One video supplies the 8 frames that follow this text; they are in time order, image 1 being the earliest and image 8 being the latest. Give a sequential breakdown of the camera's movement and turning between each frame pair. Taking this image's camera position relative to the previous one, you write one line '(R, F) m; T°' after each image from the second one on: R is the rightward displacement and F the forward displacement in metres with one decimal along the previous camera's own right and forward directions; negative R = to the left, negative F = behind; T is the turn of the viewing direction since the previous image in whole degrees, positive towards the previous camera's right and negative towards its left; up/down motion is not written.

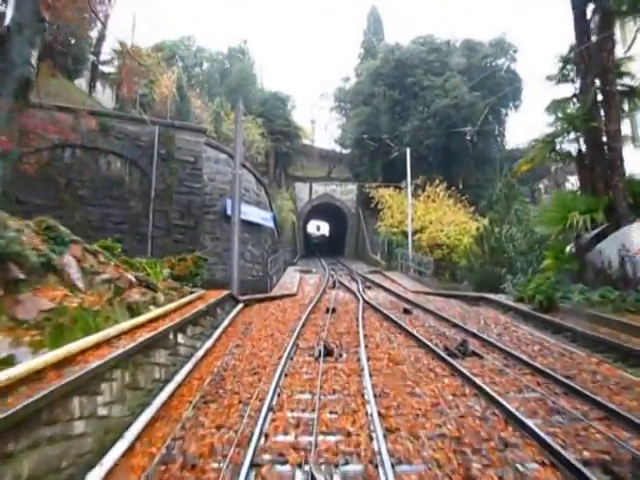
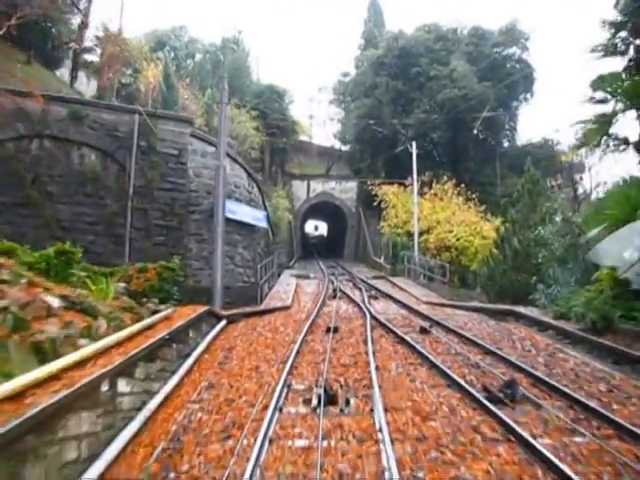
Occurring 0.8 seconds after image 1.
(0.0, +2.3) m; 0°
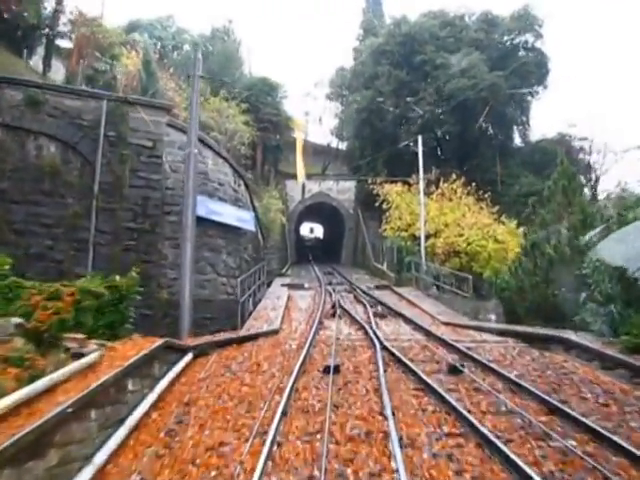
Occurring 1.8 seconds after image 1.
(0.0, +2.7) m; 0°
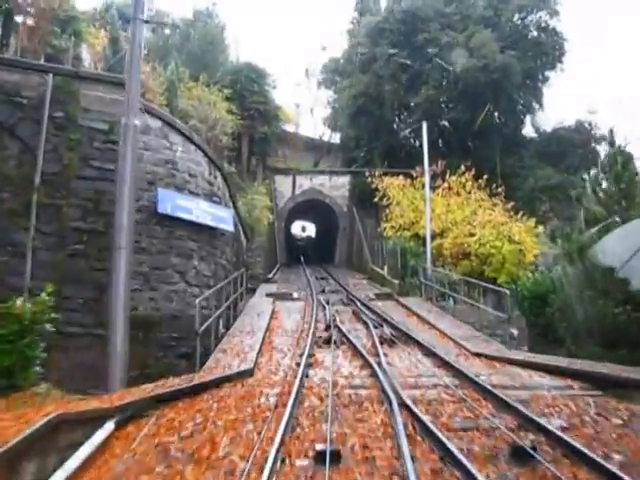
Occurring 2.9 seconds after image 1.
(0.0, +3.0) m; 0°
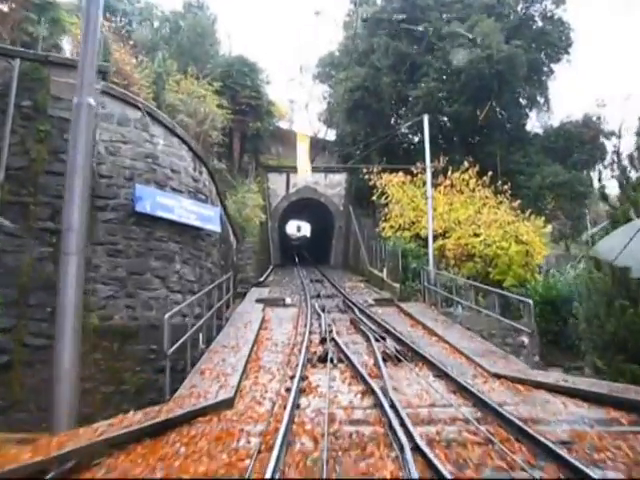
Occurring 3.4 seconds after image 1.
(0.0, +1.3) m; 0°
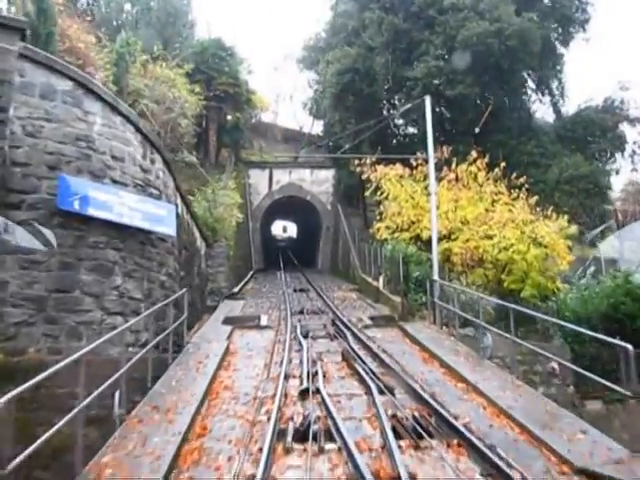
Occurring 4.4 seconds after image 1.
(+0.1, +3.0) m; +1°
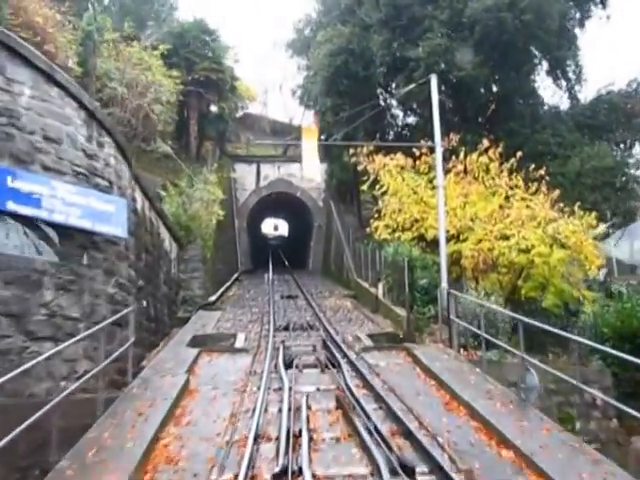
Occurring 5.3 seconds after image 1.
(0.0, +2.3) m; 0°
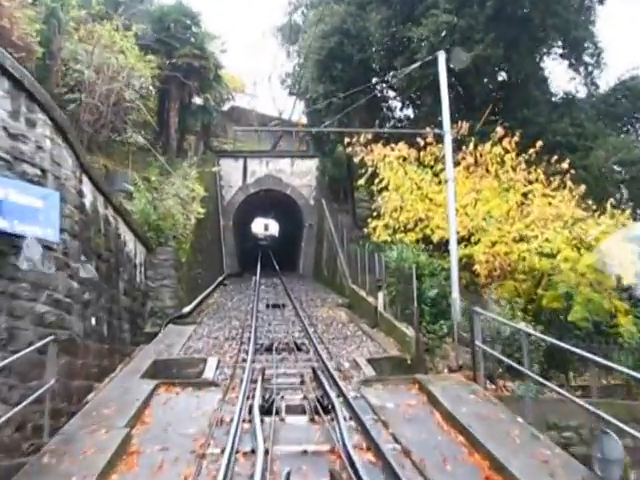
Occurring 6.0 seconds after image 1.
(0.0, +2.0) m; +1°
